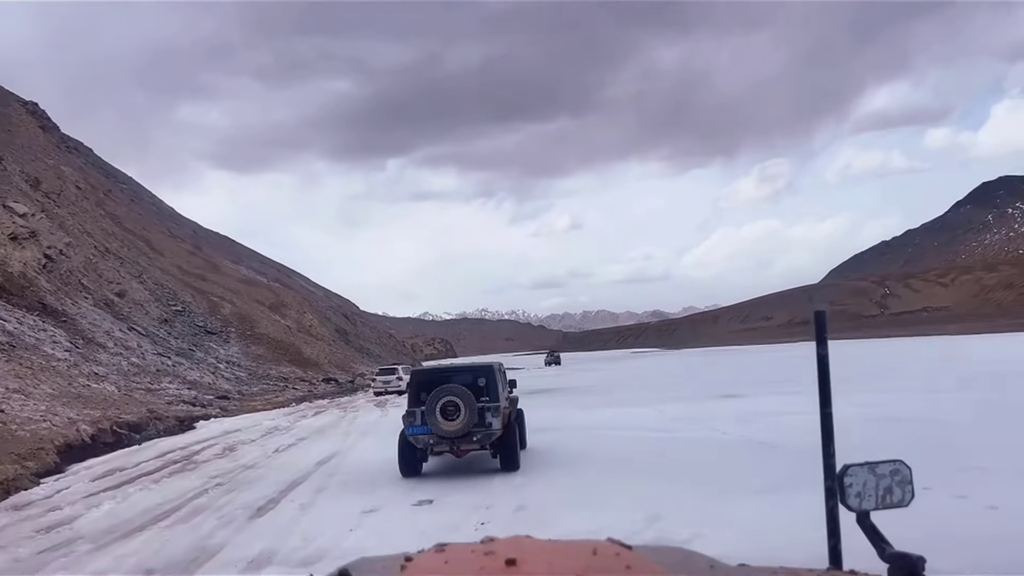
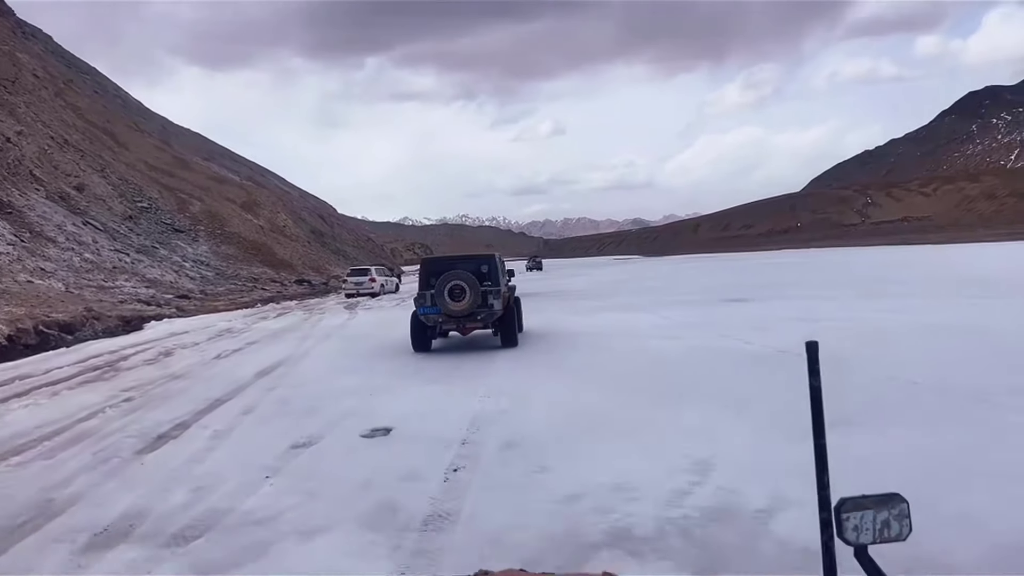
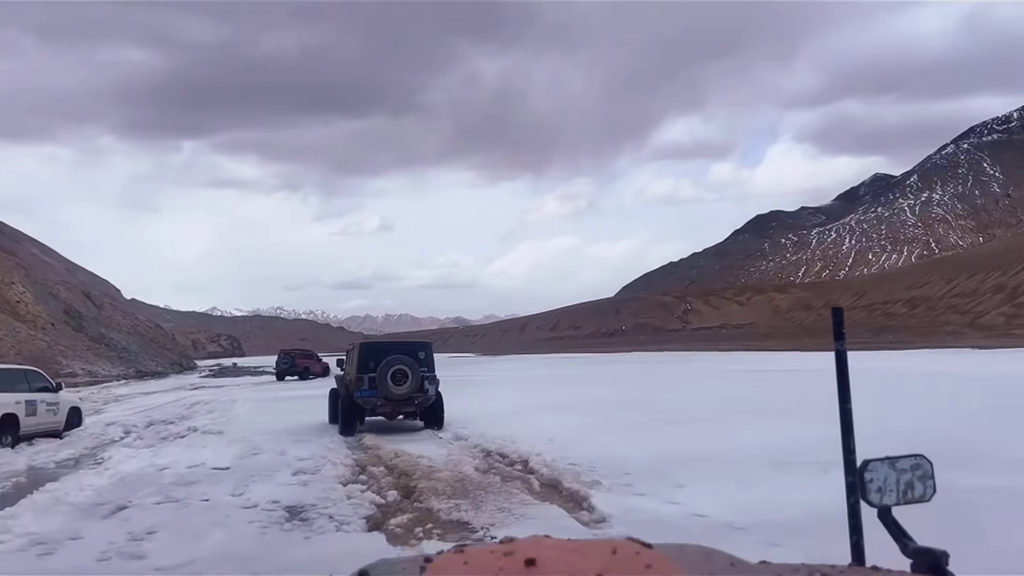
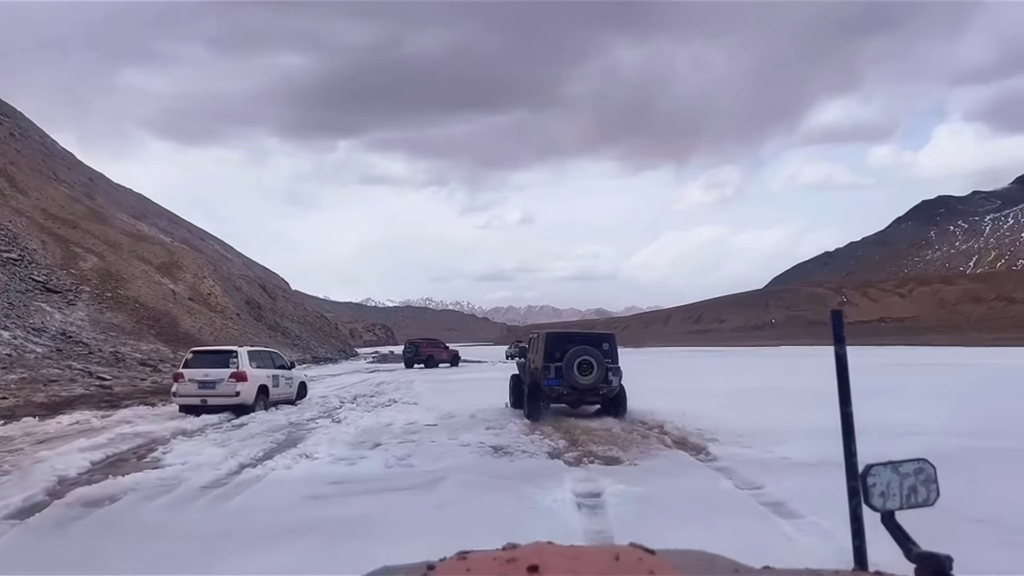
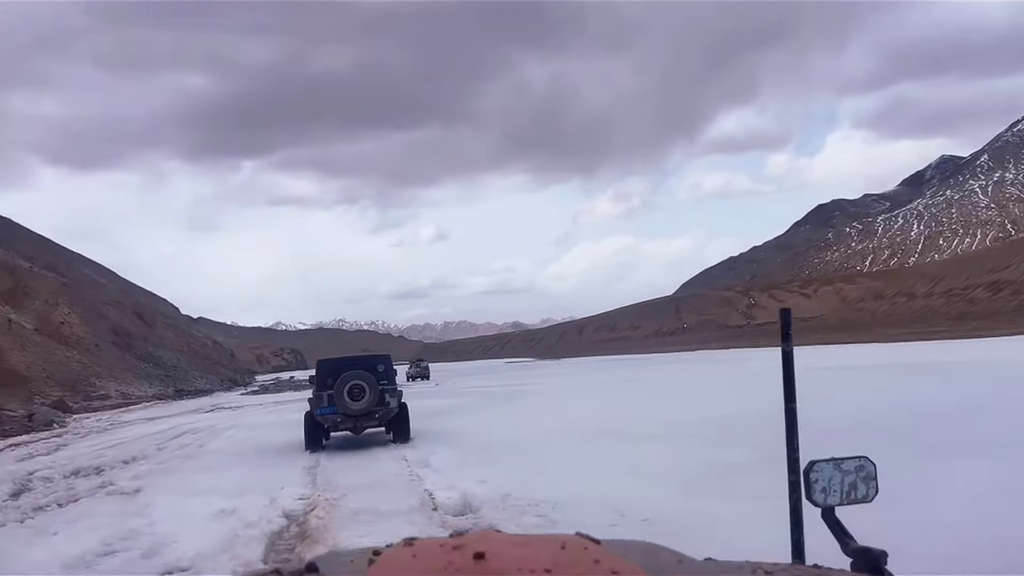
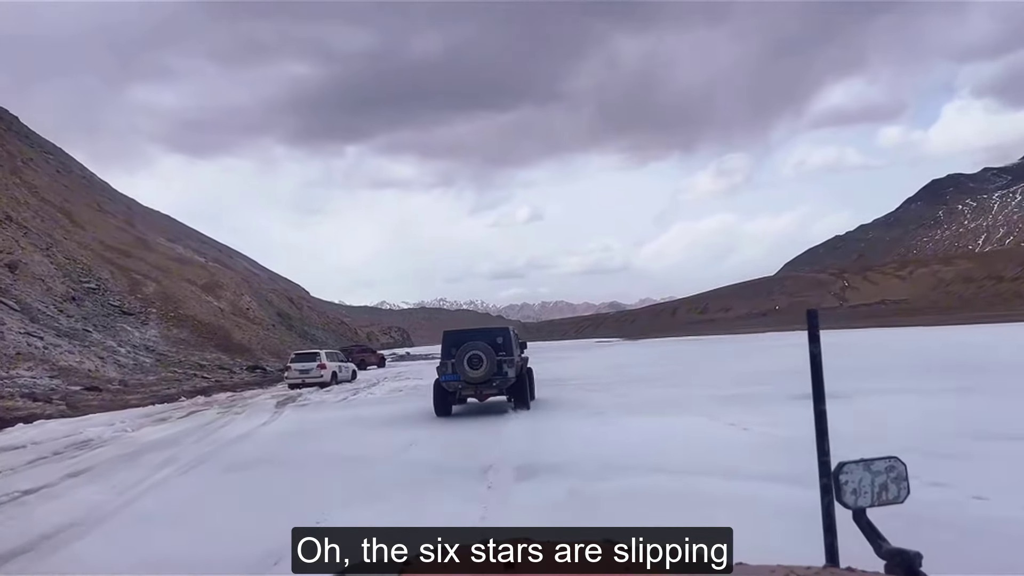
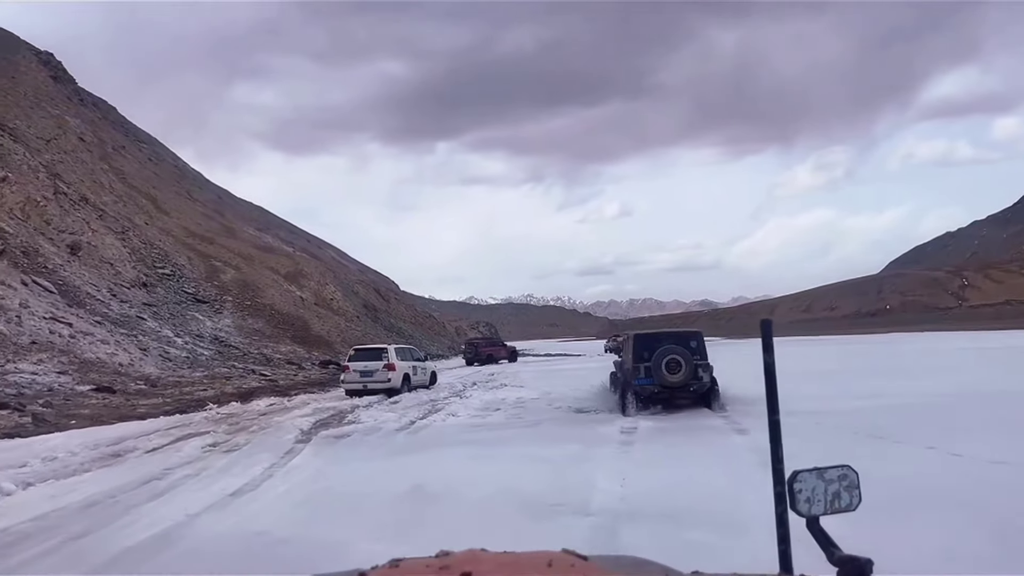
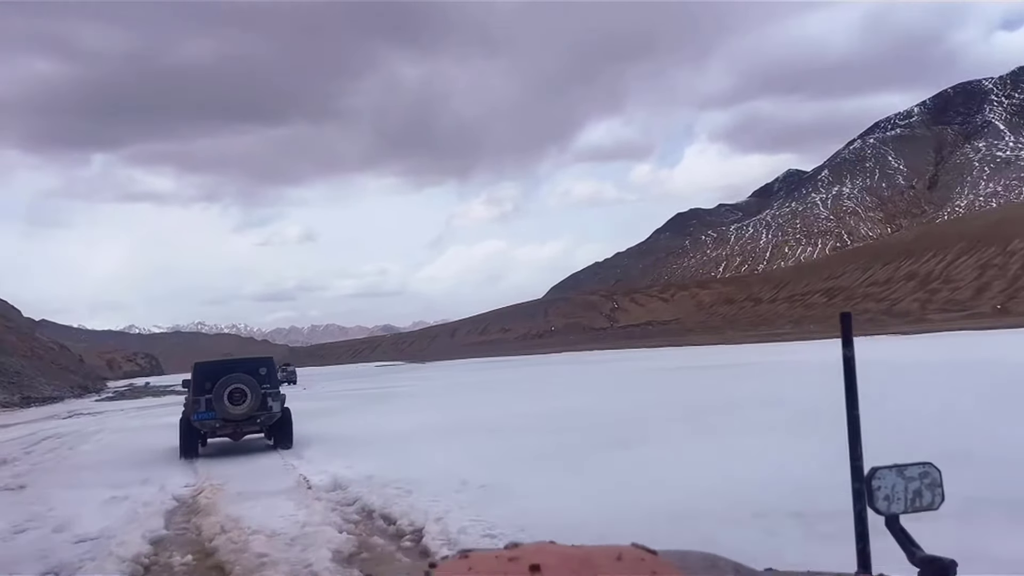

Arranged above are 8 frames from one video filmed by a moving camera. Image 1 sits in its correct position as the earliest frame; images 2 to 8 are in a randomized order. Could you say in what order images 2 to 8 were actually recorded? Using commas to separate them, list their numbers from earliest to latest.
2, 6, 7, 4, 3, 8, 5
